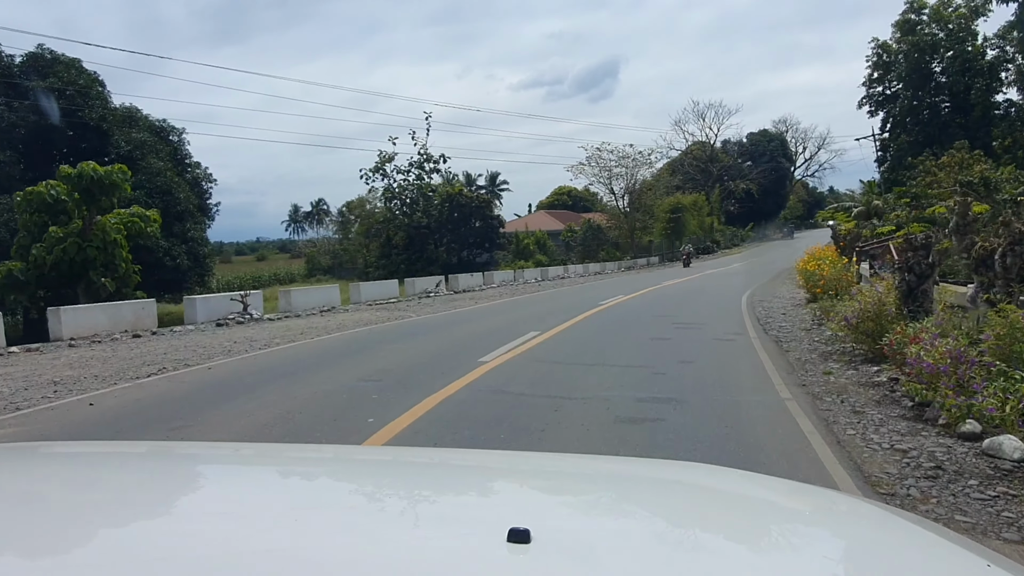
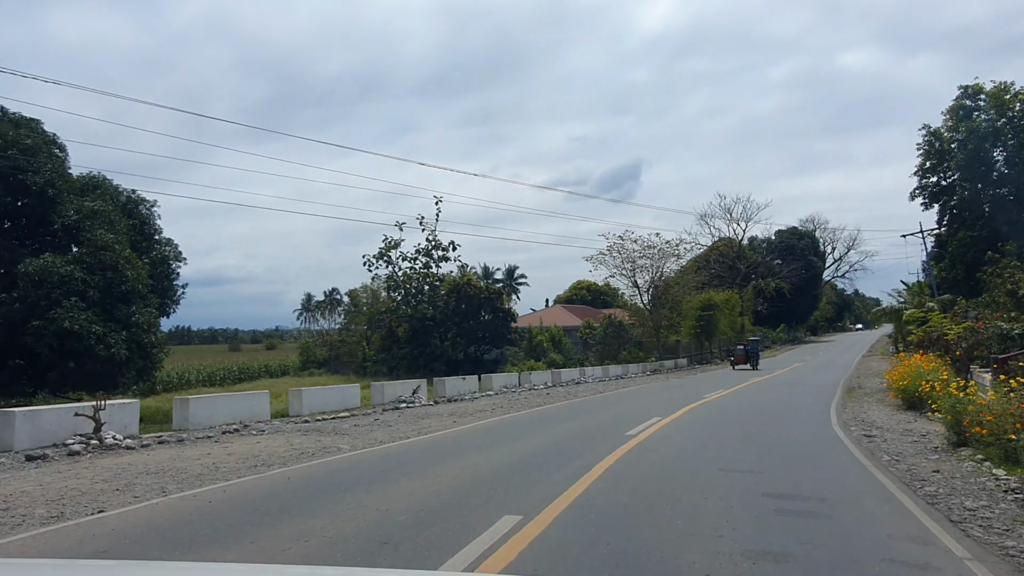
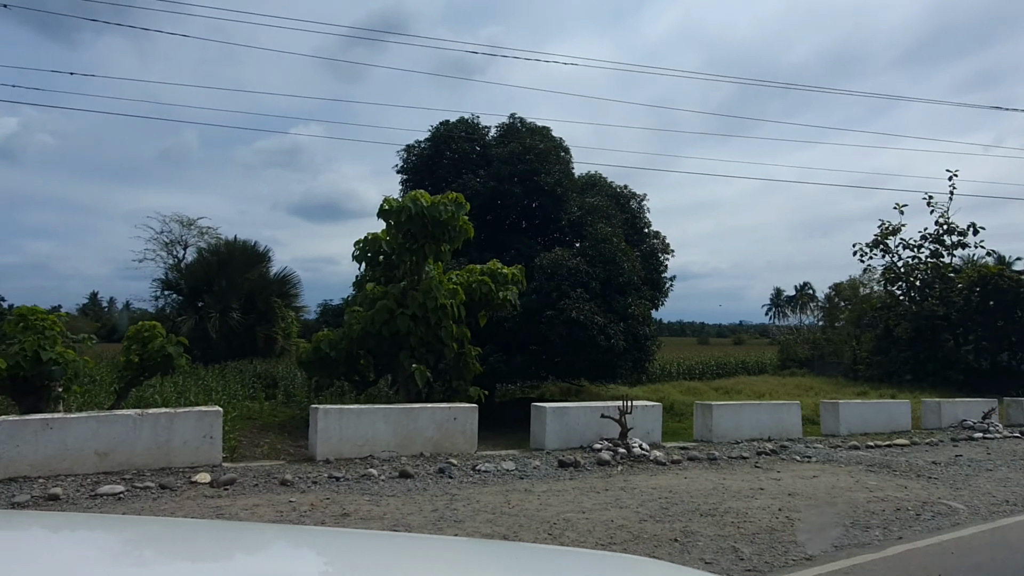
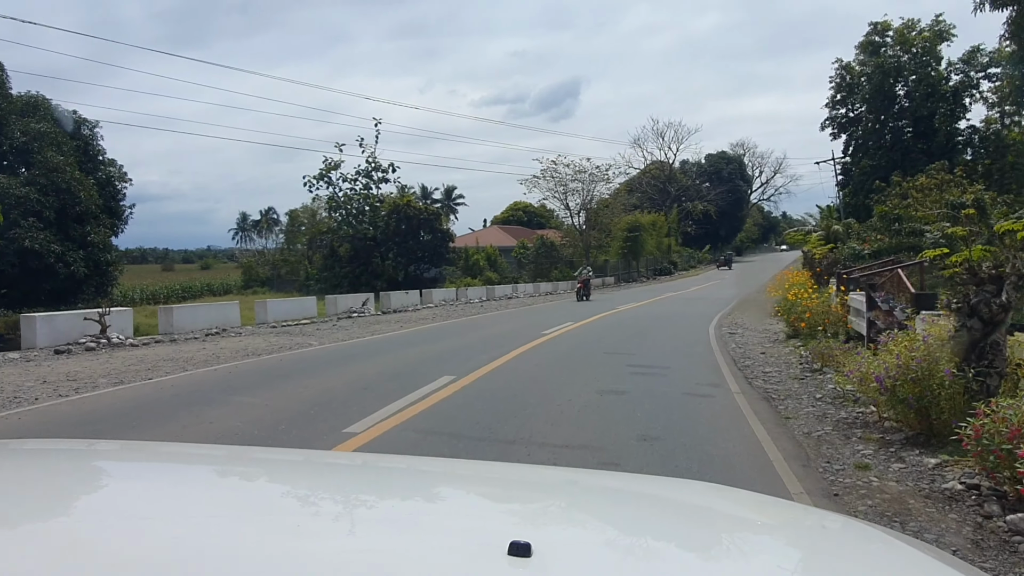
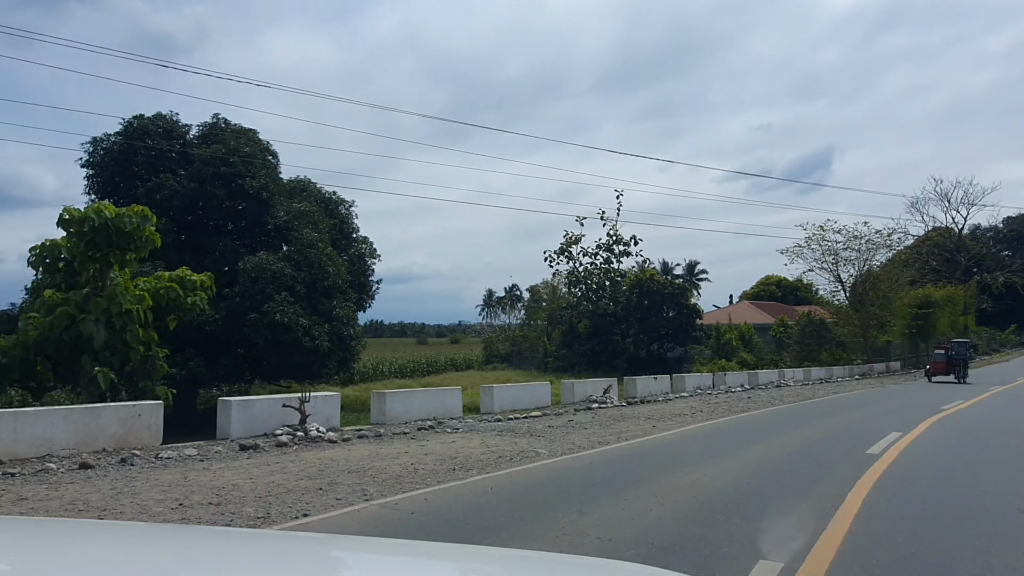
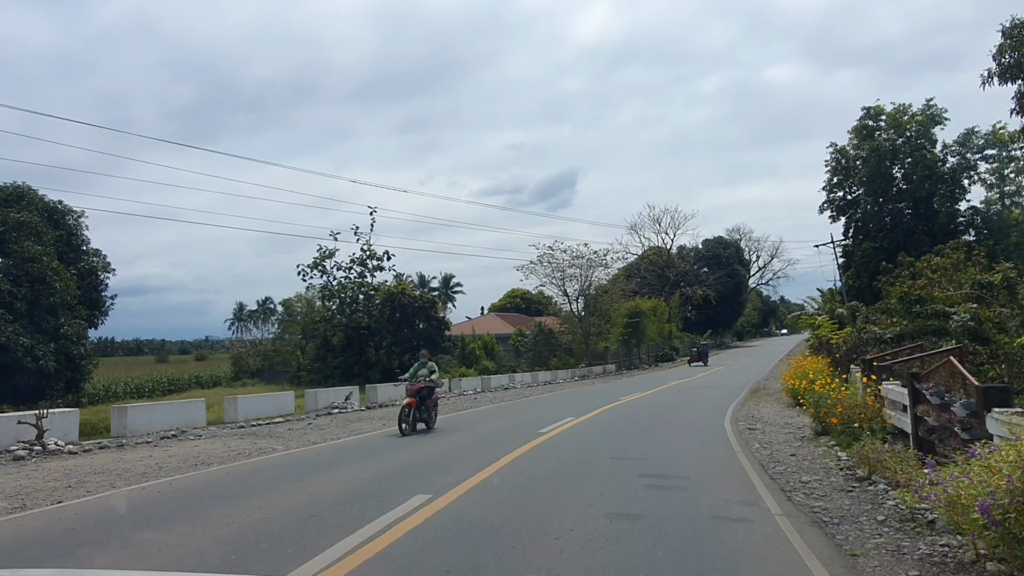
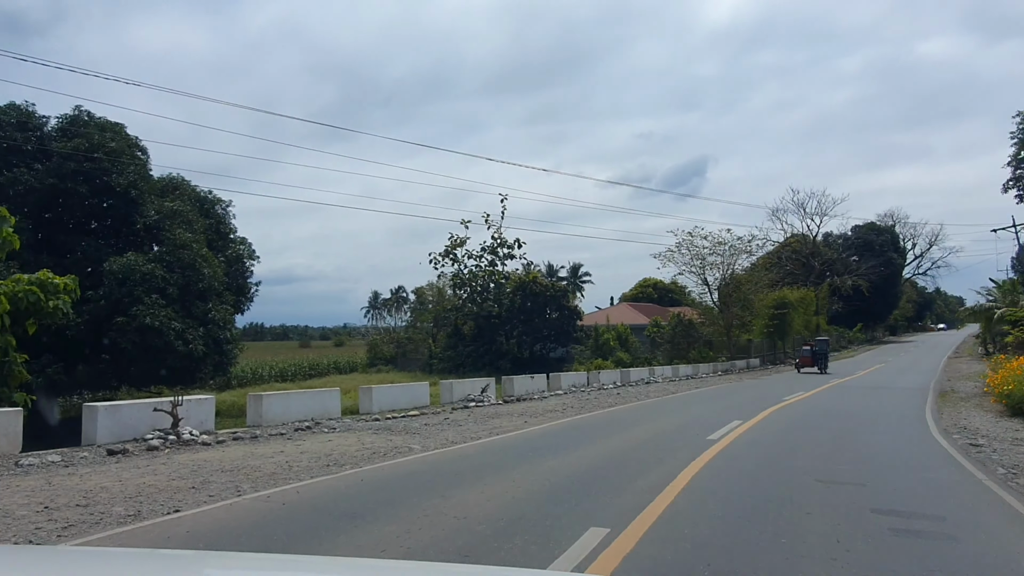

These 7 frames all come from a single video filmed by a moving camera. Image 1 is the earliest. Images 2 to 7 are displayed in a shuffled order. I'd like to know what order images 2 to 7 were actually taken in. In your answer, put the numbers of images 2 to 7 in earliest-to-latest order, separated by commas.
4, 6, 2, 7, 5, 3
